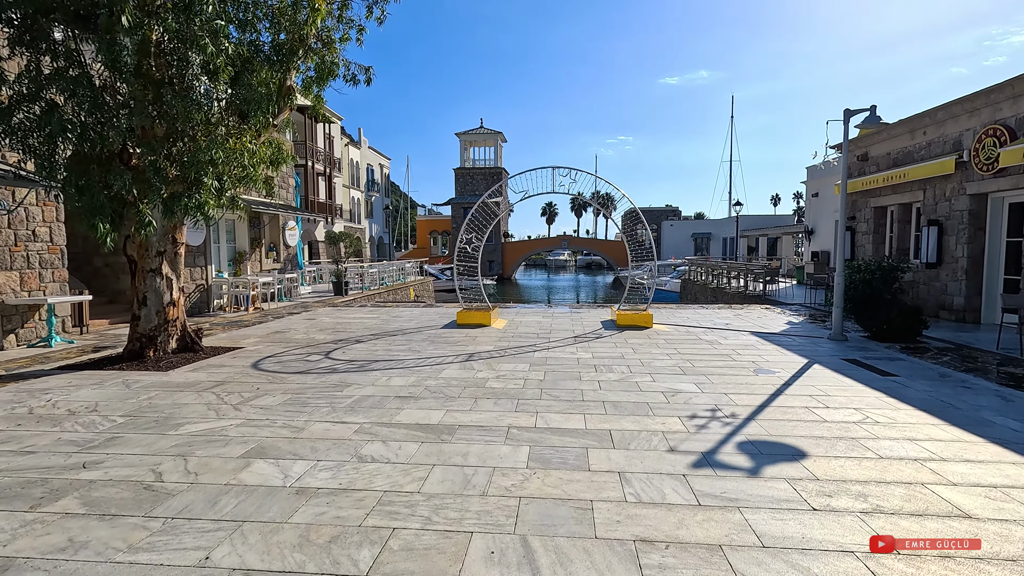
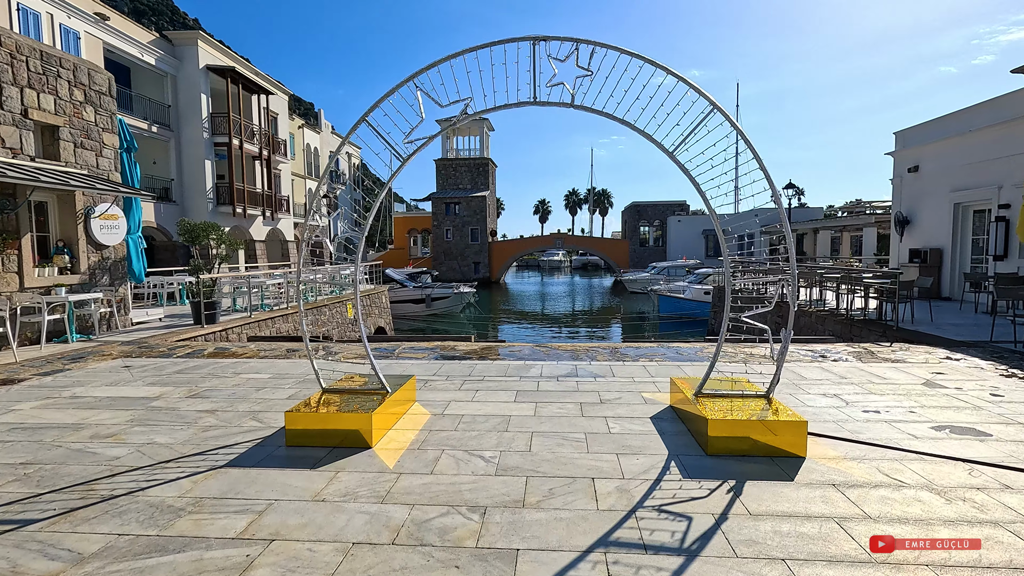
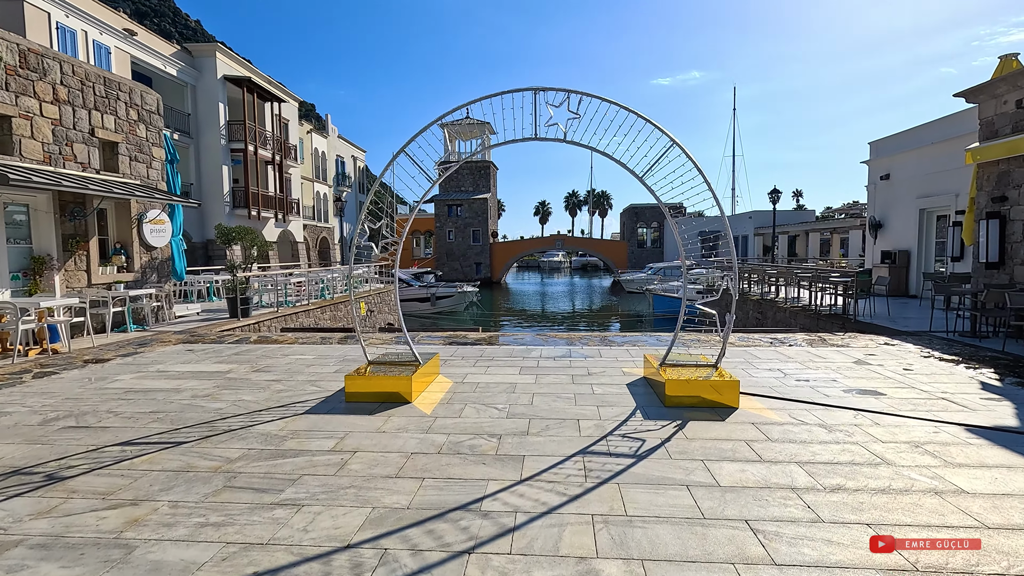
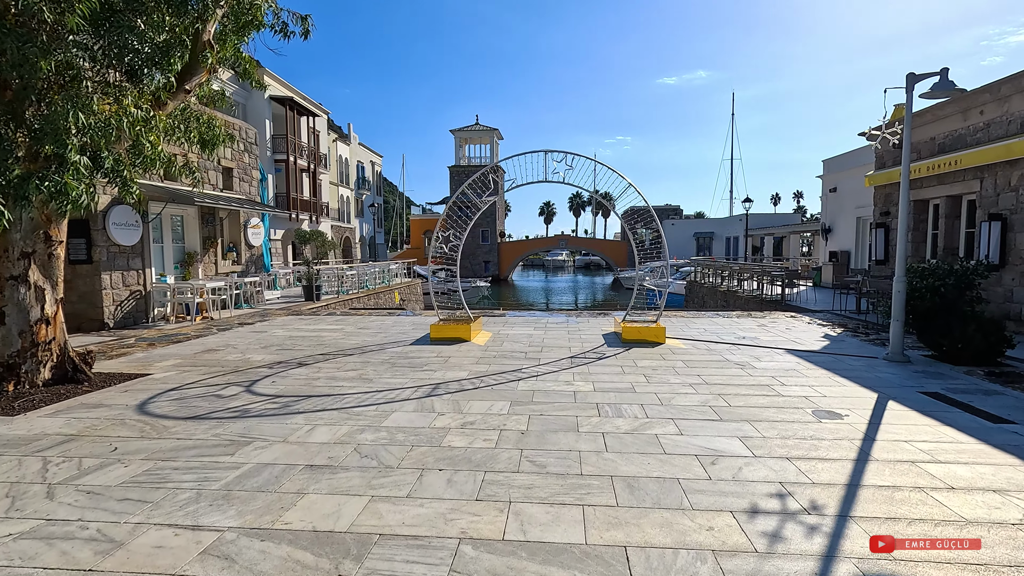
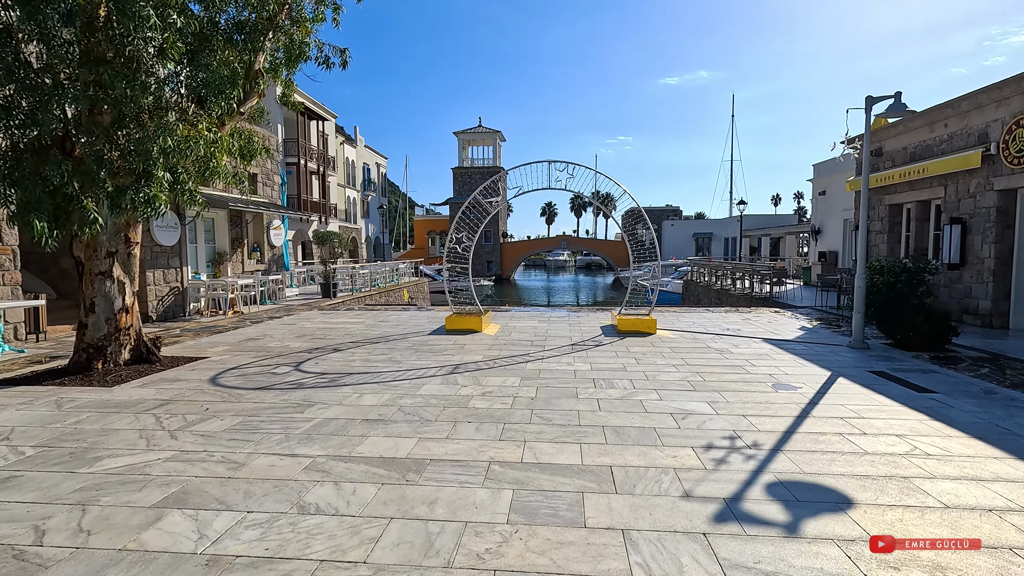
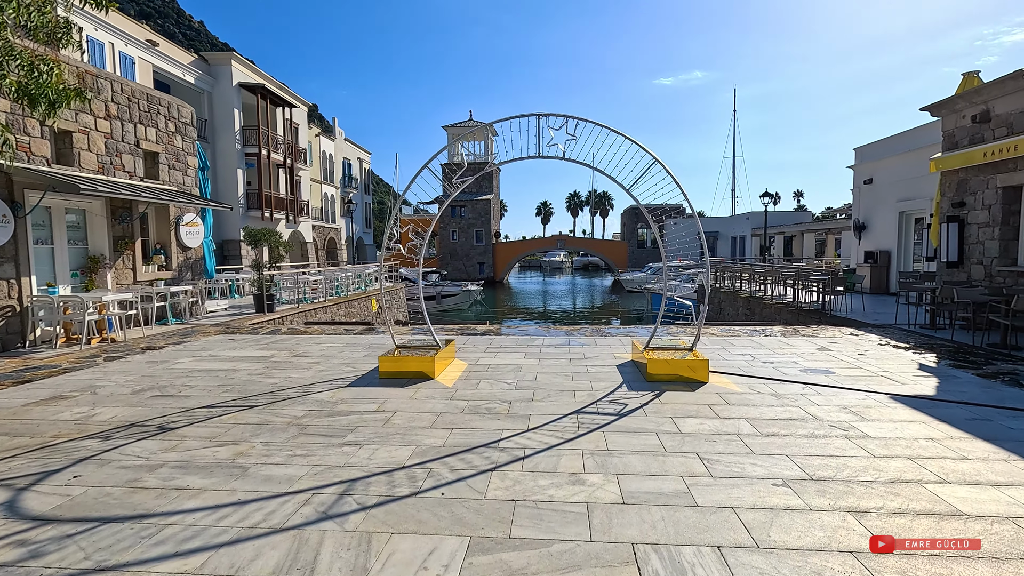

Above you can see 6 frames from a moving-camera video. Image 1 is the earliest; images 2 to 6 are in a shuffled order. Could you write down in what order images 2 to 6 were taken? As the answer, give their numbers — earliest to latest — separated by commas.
5, 4, 6, 3, 2
